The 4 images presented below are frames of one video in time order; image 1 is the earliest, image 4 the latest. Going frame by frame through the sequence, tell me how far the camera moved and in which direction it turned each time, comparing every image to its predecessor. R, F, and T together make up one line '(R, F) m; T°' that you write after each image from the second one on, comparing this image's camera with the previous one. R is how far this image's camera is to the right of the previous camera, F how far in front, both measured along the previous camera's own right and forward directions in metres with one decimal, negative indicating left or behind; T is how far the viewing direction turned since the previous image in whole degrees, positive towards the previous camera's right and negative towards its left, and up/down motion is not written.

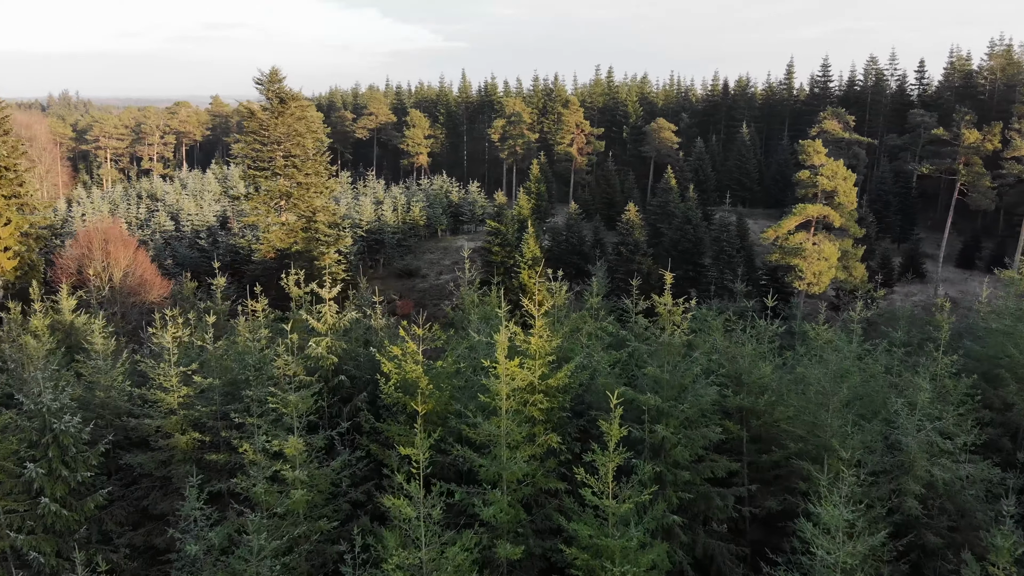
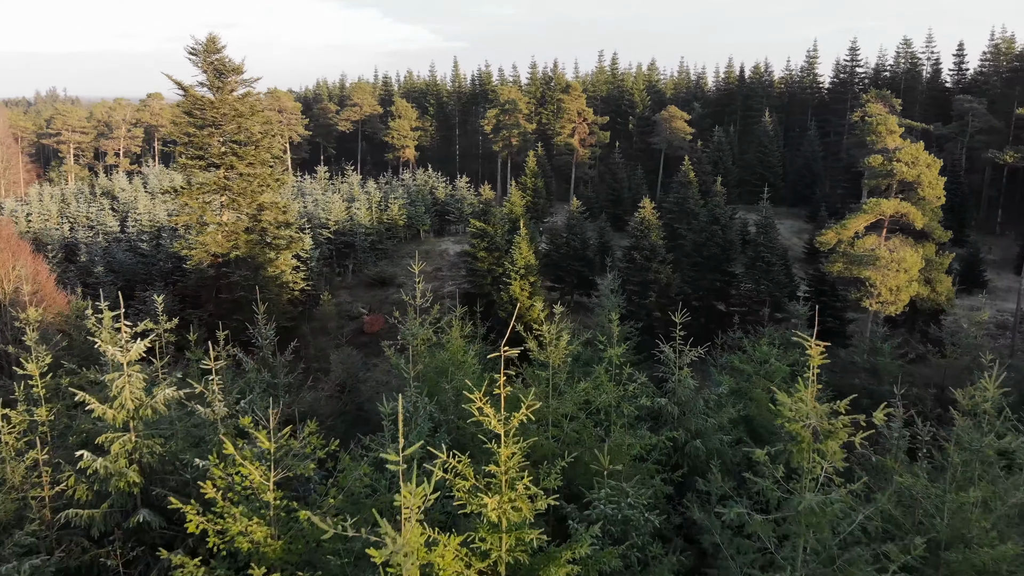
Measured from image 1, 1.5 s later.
(+1.5, +7.5) m; 0°
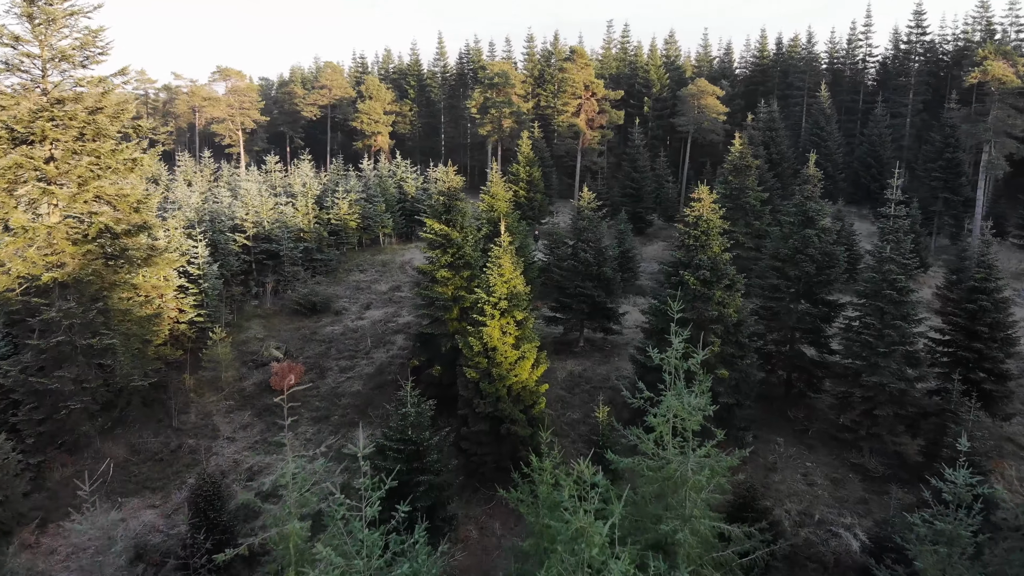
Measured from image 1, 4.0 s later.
(+1.9, +12.3) m; 0°
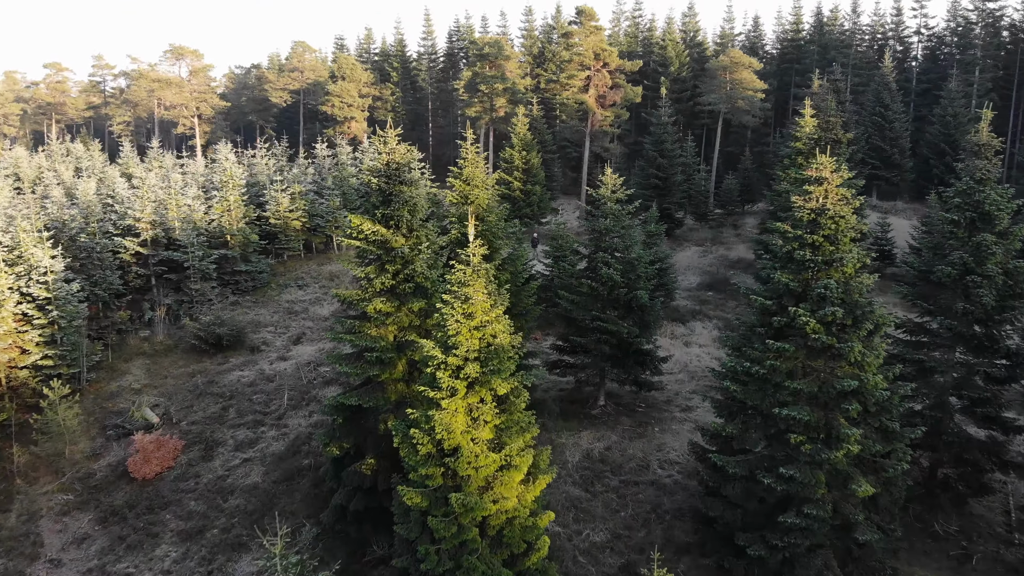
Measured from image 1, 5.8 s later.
(+1.0, +8.6) m; 0°
